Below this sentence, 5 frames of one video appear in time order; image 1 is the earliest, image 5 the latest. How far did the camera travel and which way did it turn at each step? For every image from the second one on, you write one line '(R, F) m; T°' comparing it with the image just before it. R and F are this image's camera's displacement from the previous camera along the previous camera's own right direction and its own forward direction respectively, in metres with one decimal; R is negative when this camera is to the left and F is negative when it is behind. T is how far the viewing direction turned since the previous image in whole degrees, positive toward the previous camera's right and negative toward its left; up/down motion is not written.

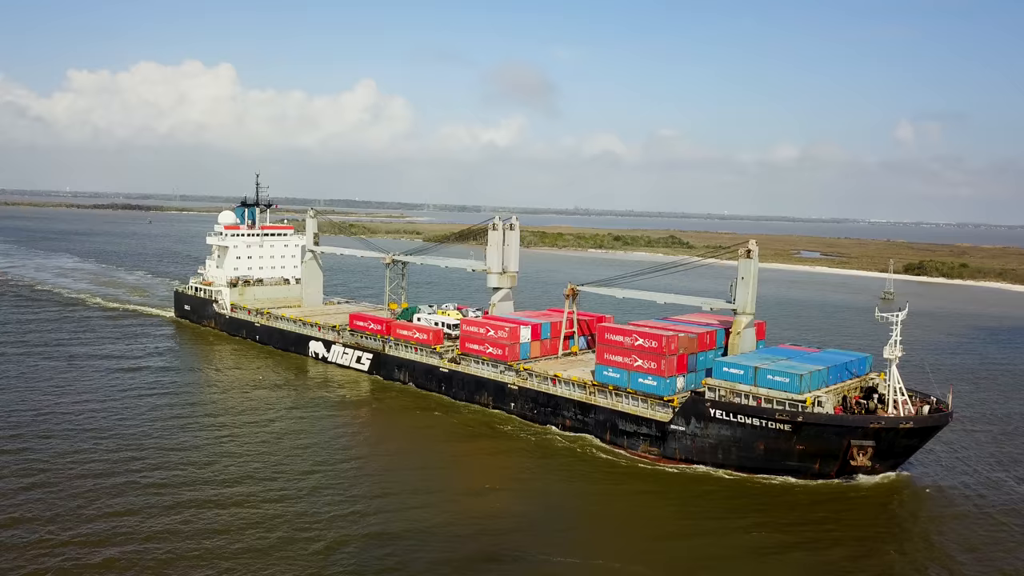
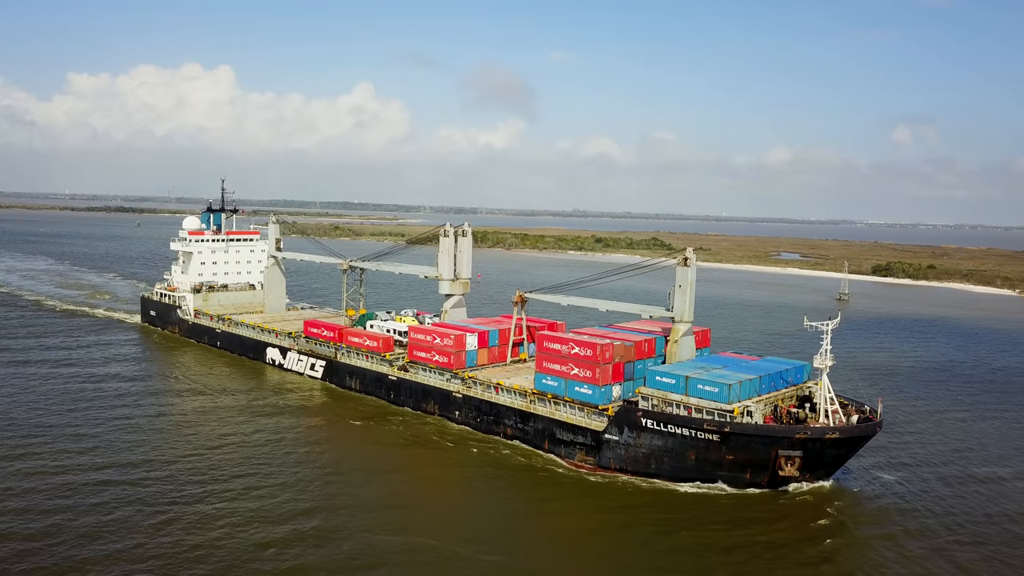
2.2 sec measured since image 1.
(+2.2, +0.1) m; 0°
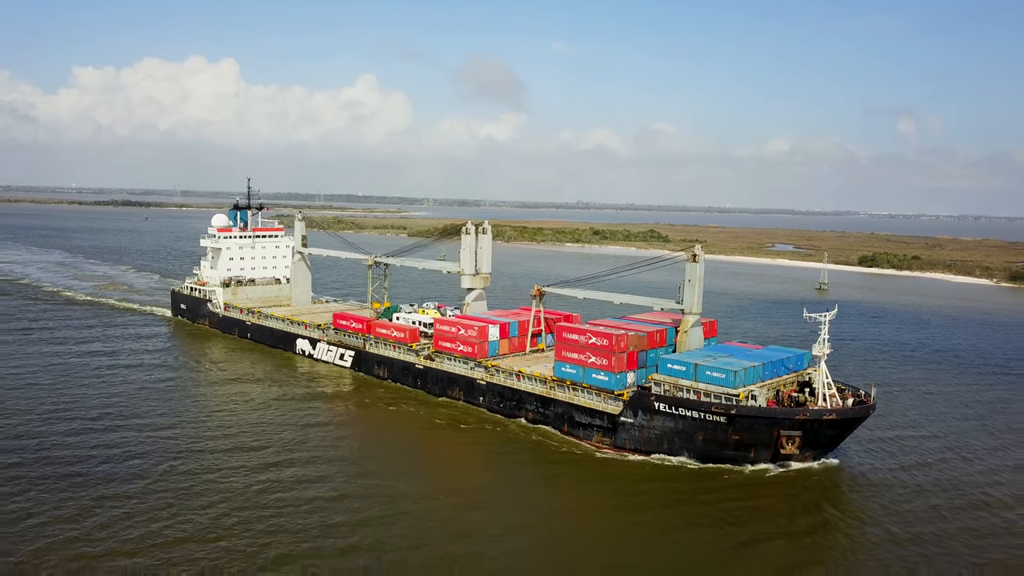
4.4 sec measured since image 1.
(-0.7, -1.9) m; 0°
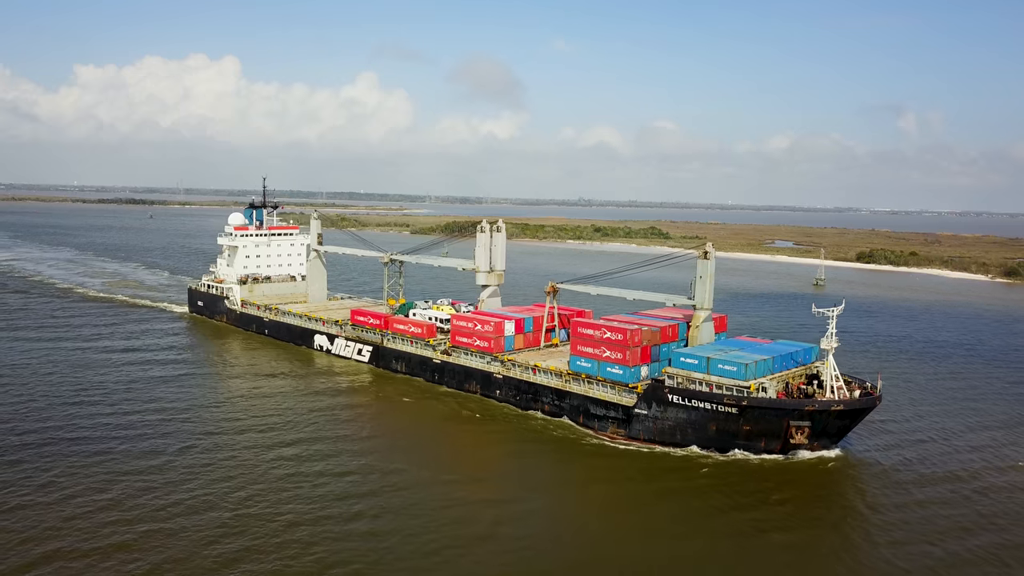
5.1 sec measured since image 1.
(-0.6, -0.9) m; 0°
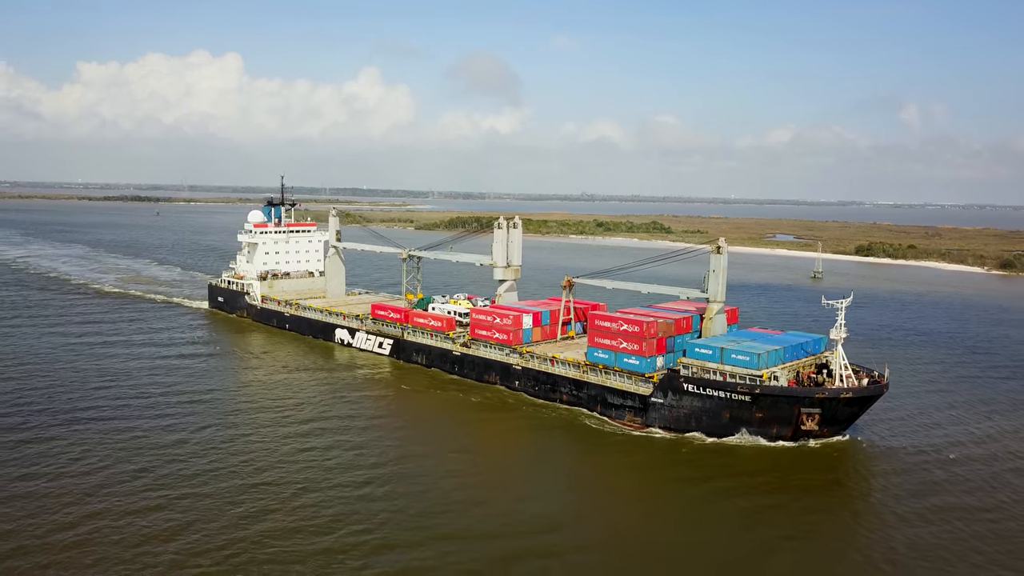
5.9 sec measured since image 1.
(-0.7, -1.0) m; 0°
